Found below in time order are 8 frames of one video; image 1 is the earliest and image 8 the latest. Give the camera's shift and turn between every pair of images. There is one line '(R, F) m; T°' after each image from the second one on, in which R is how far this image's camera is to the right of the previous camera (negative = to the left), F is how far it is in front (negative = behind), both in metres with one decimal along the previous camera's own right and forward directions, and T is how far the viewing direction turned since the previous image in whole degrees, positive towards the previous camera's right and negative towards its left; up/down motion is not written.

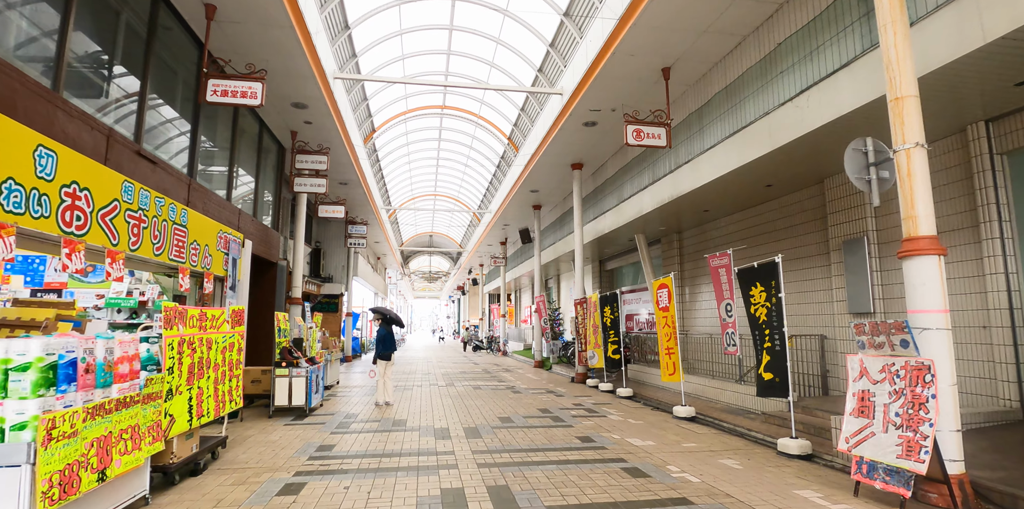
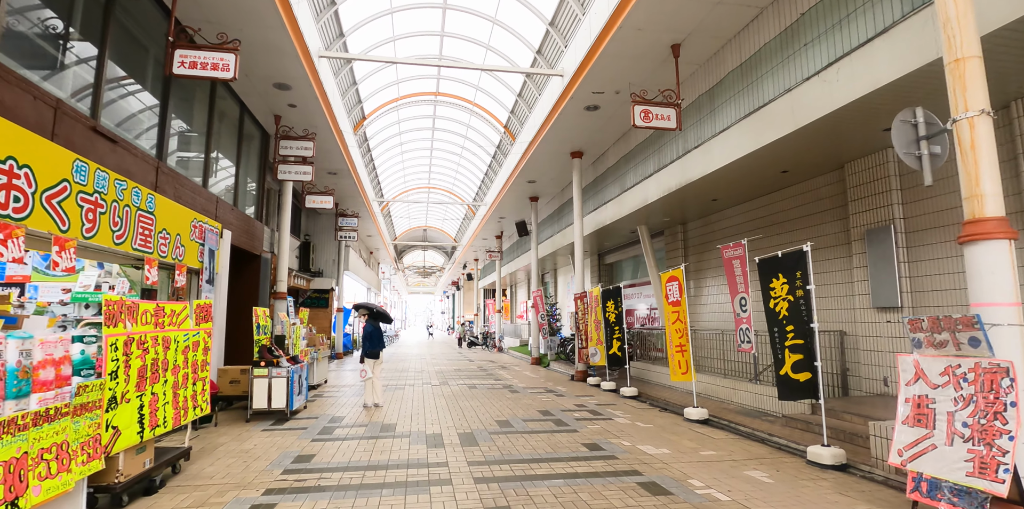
(-0.1, +0.5) m; +1°
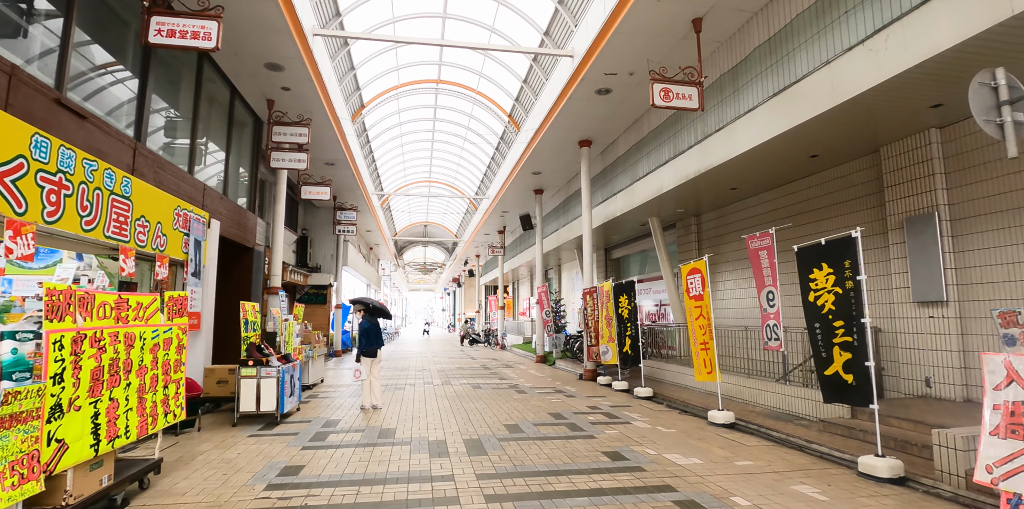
(-0.1, +0.5) m; 0°
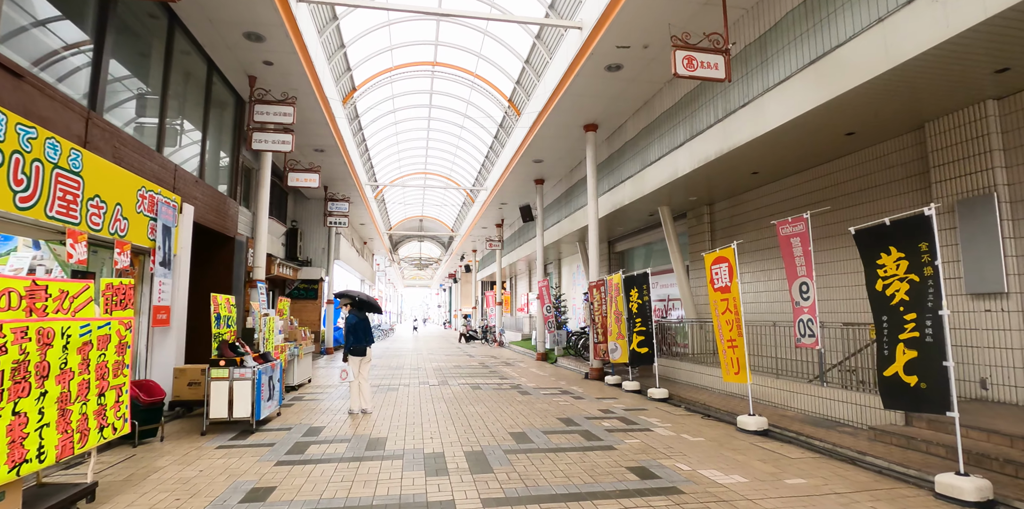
(-0.1, +0.6) m; 0°
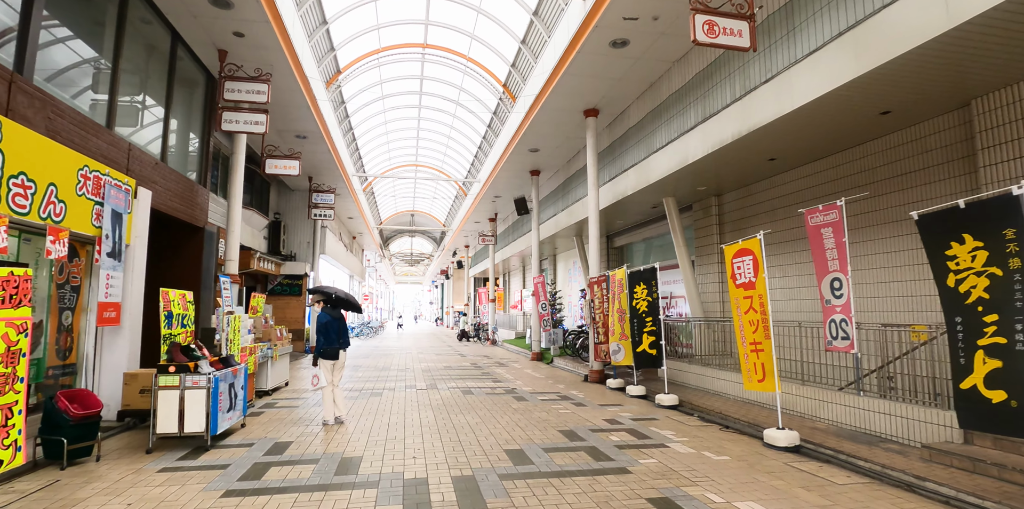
(0.0, +0.7) m; +1°
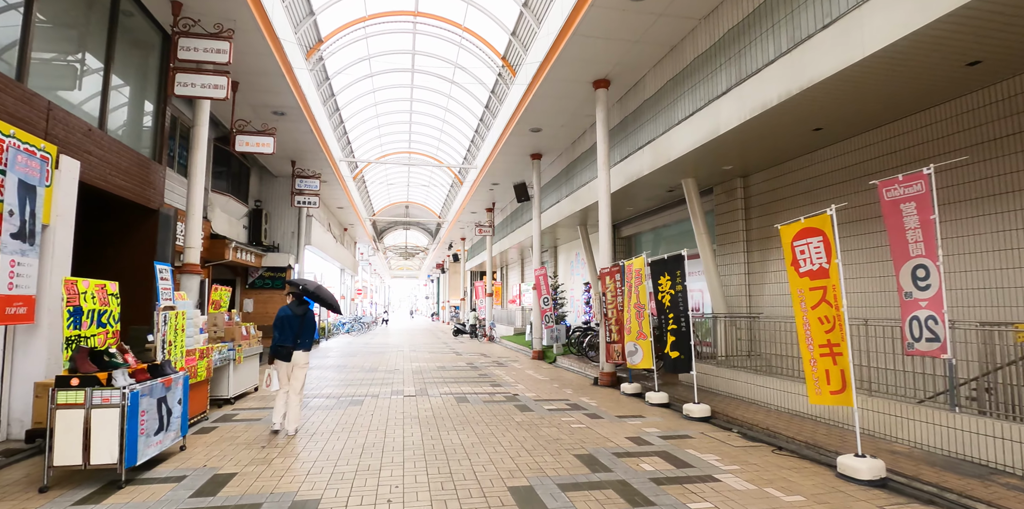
(-0.1, +1.0) m; 0°
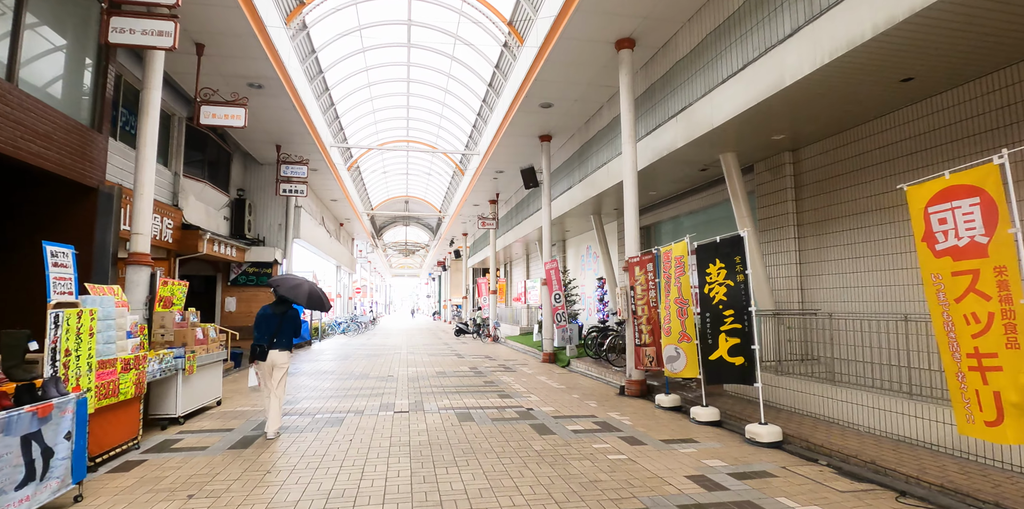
(-0.1, +1.2) m; 0°
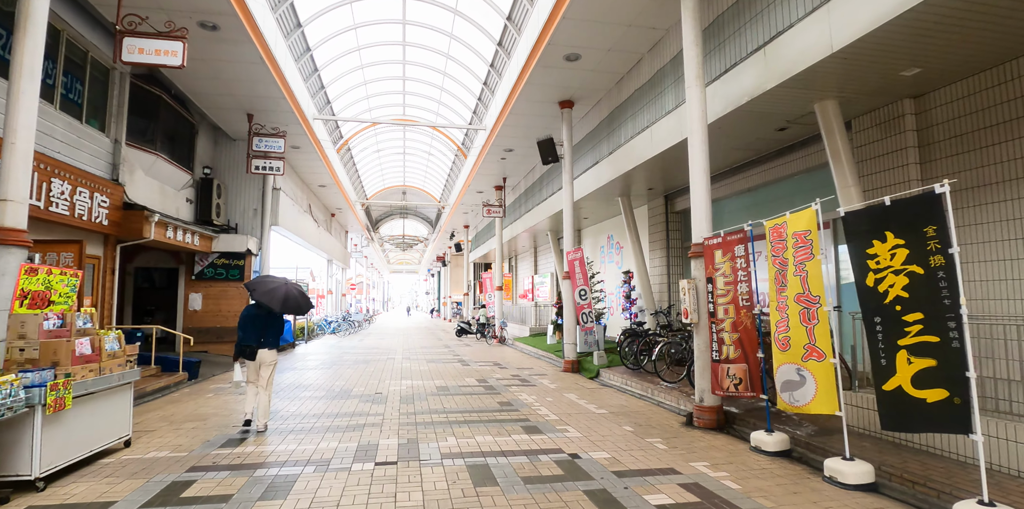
(-0.3, +1.8) m; 0°
